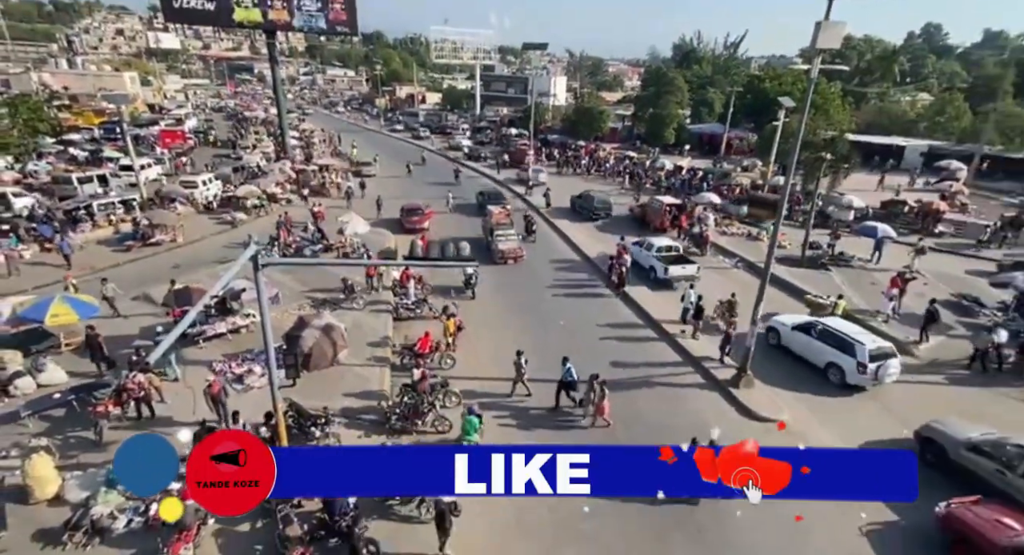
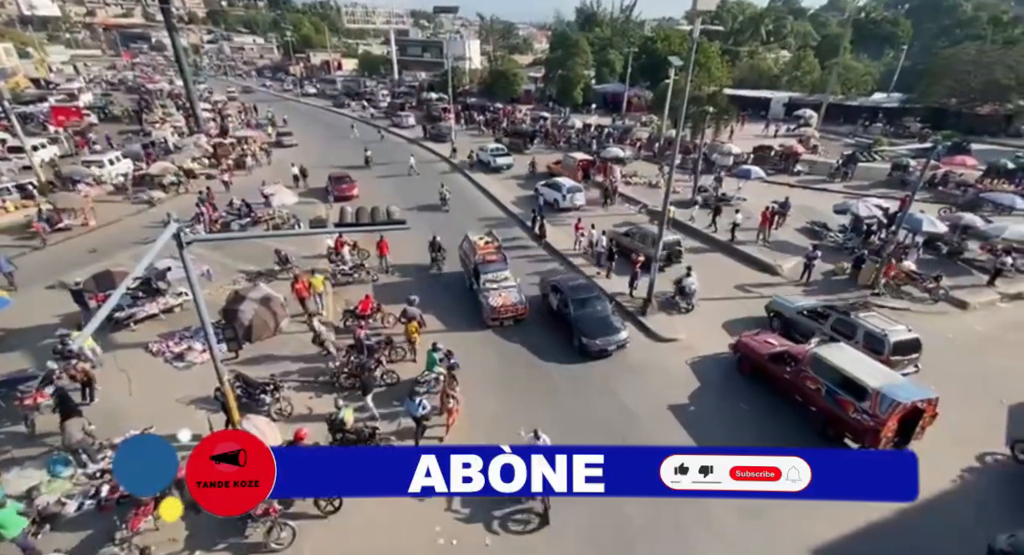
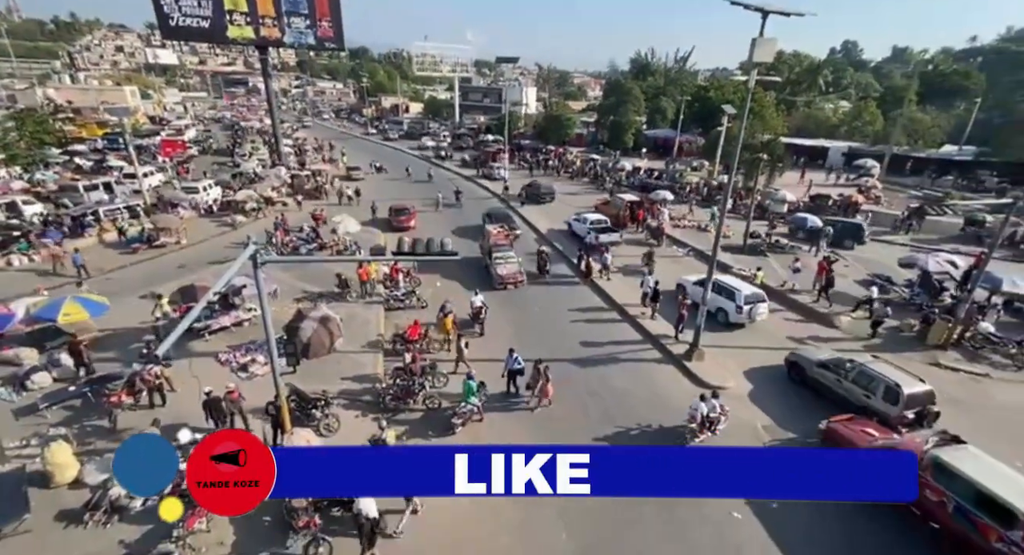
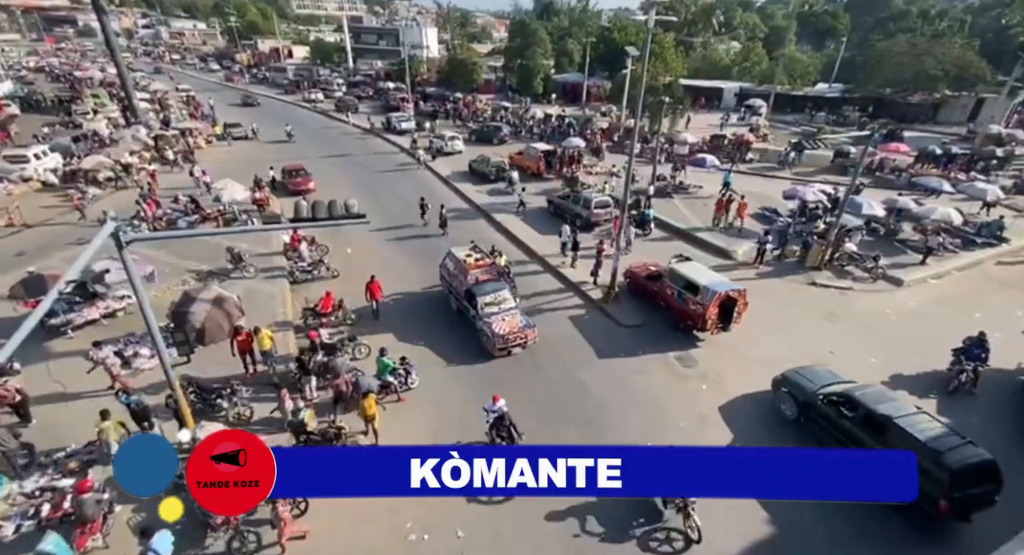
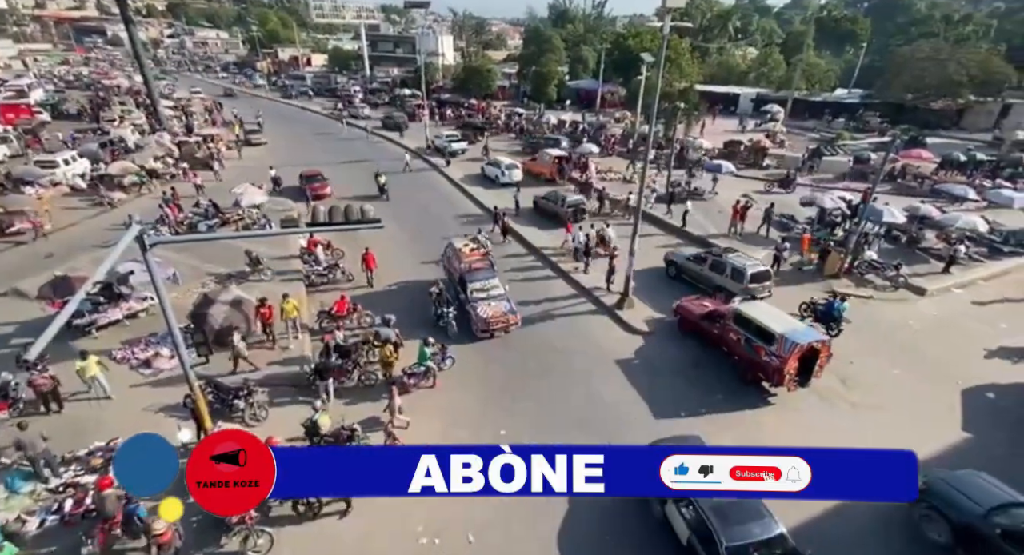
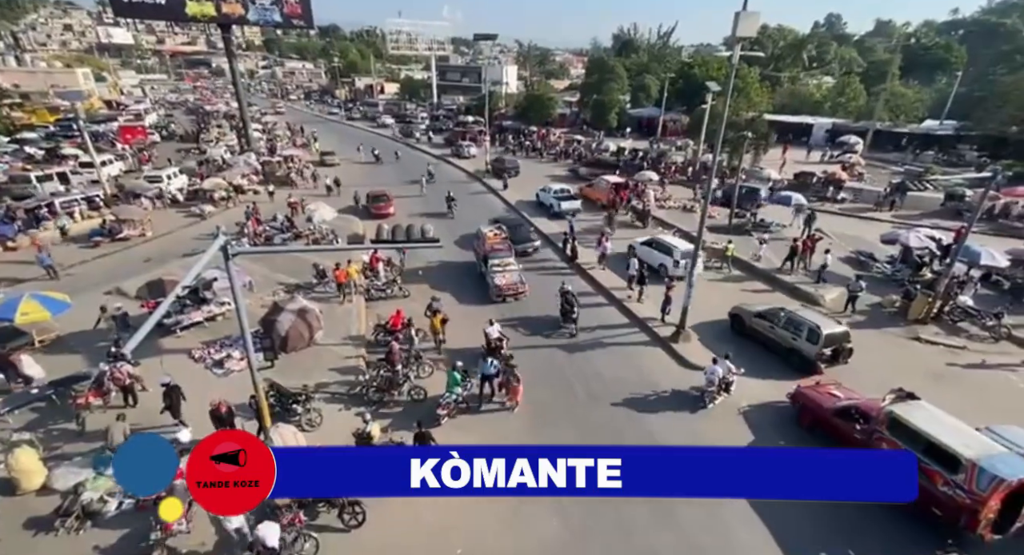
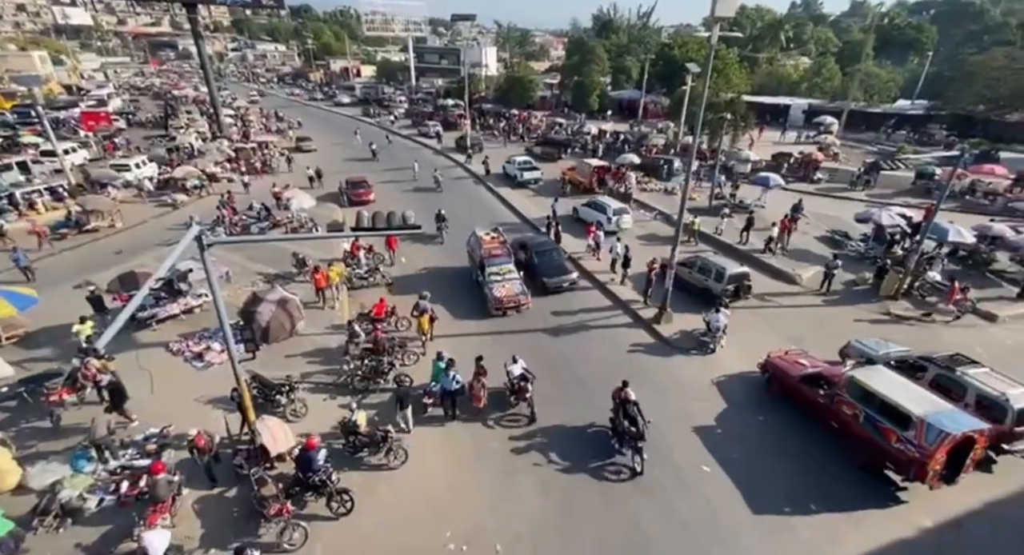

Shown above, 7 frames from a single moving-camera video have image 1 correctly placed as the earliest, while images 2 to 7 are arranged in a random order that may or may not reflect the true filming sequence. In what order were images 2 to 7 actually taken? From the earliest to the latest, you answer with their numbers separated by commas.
3, 6, 7, 2, 5, 4
